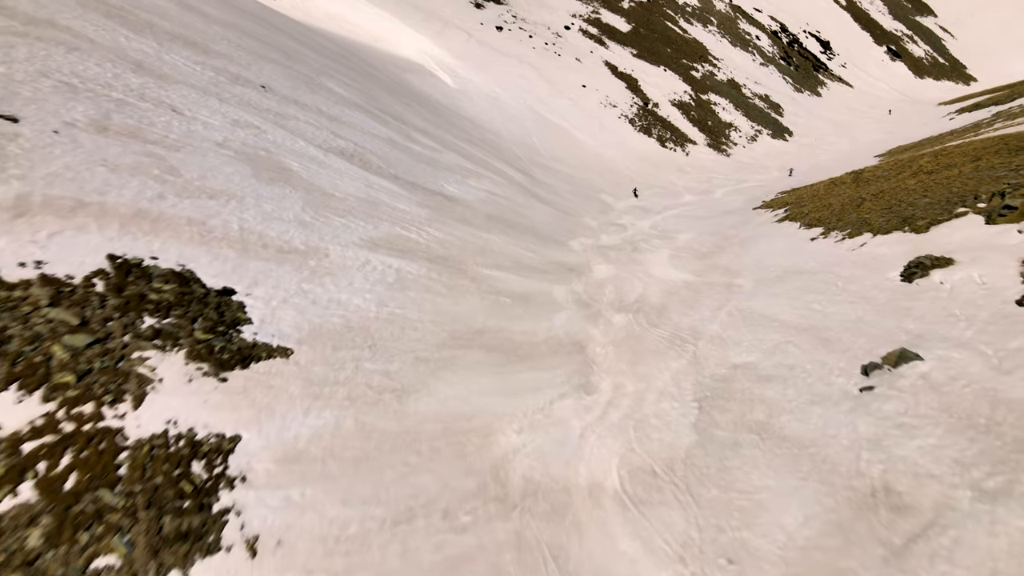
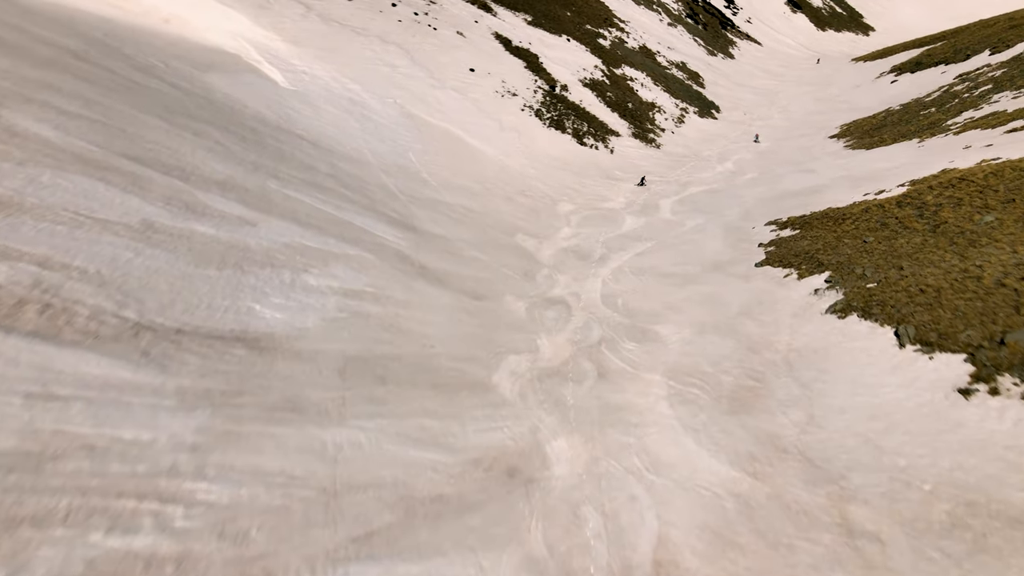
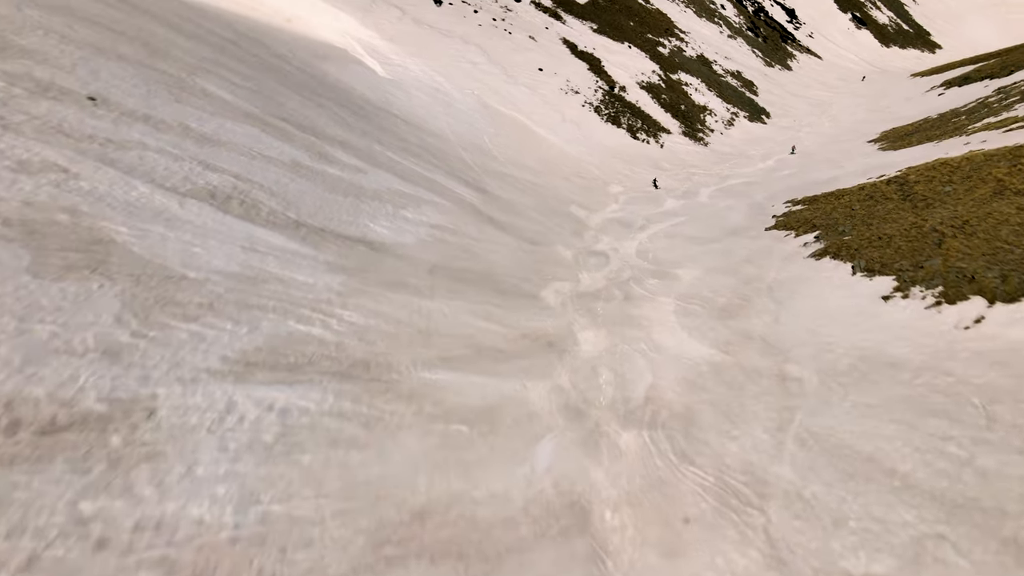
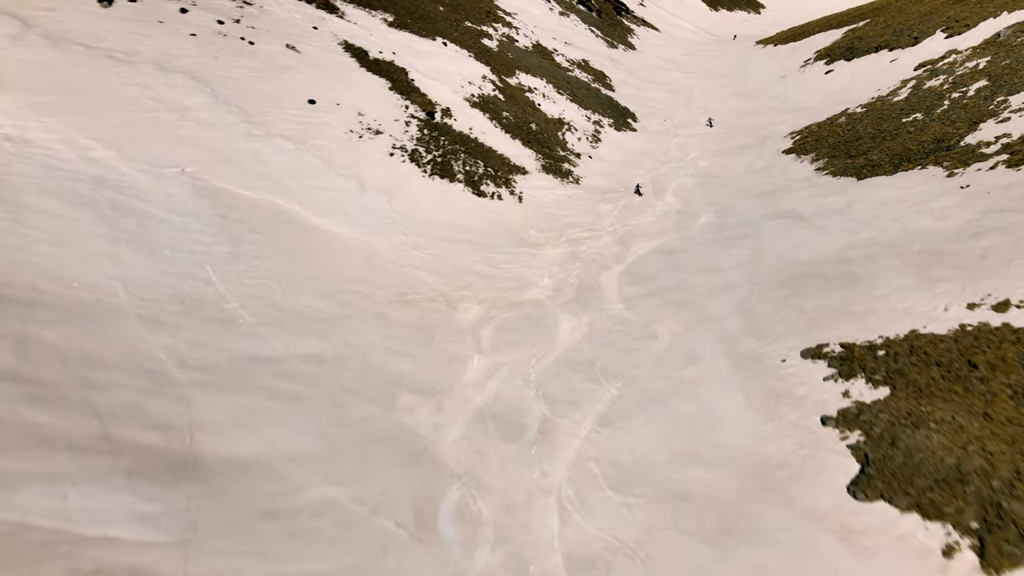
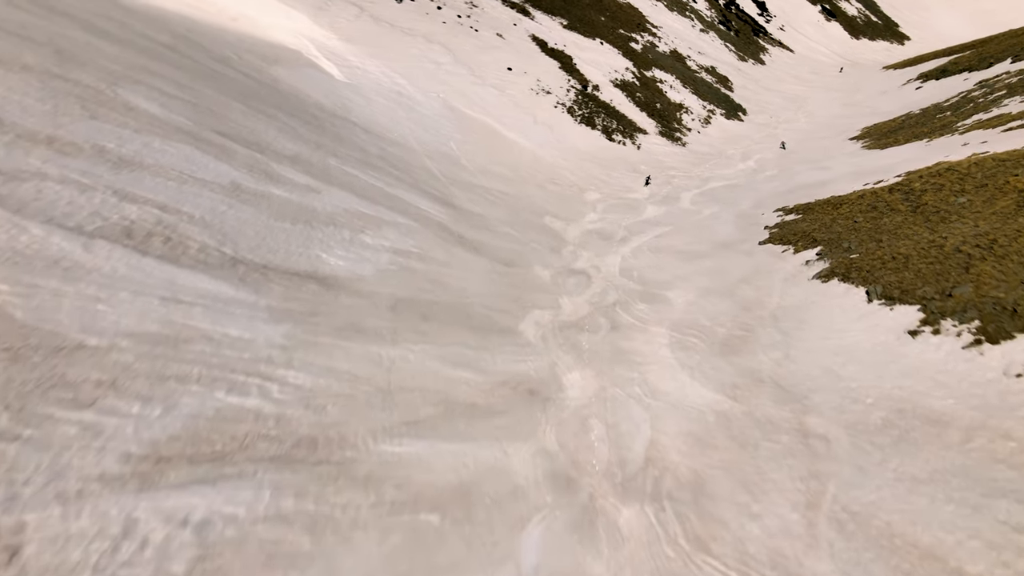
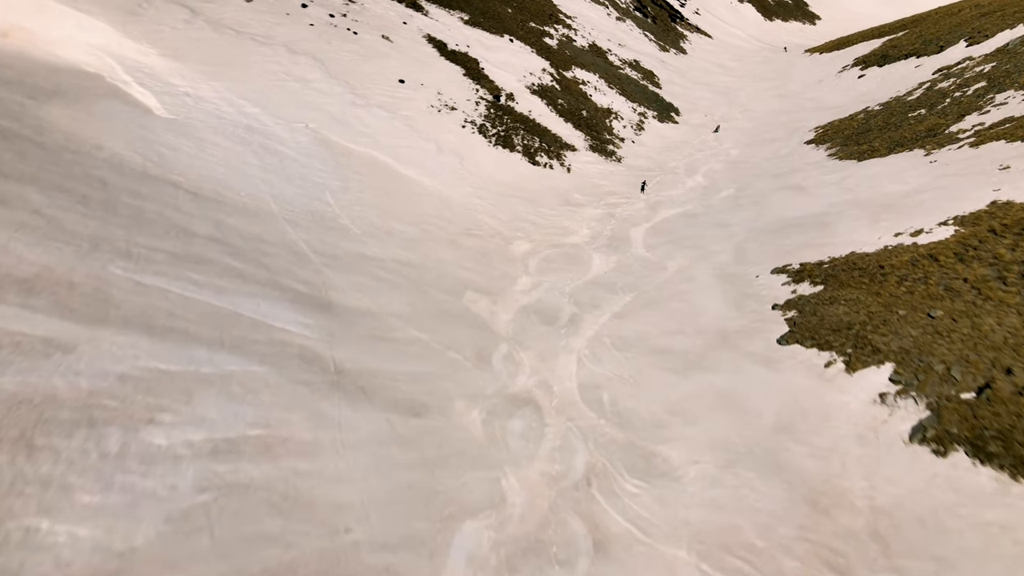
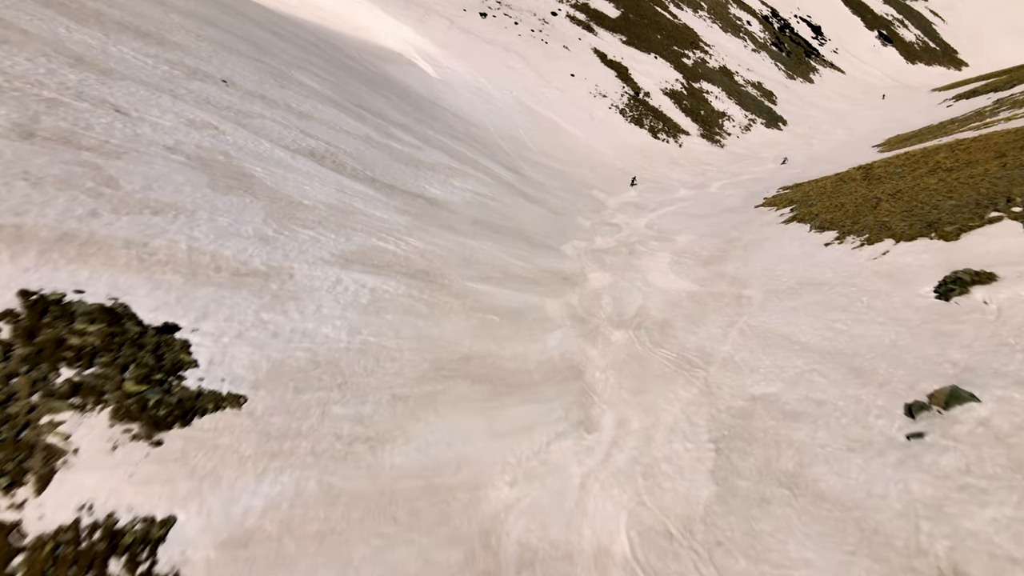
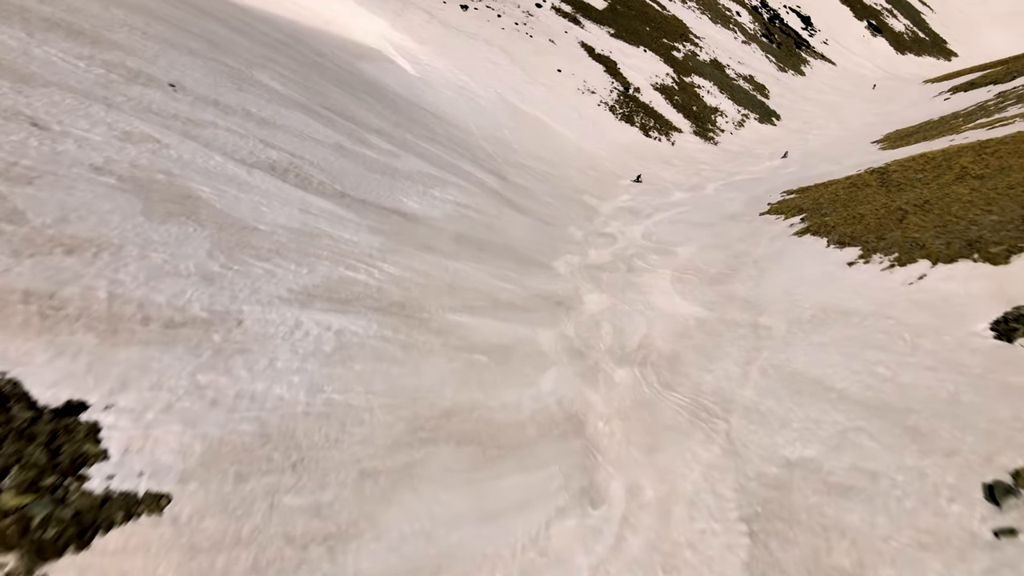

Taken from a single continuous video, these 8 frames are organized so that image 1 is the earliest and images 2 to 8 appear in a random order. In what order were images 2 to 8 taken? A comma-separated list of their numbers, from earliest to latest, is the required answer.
7, 8, 3, 5, 2, 6, 4
